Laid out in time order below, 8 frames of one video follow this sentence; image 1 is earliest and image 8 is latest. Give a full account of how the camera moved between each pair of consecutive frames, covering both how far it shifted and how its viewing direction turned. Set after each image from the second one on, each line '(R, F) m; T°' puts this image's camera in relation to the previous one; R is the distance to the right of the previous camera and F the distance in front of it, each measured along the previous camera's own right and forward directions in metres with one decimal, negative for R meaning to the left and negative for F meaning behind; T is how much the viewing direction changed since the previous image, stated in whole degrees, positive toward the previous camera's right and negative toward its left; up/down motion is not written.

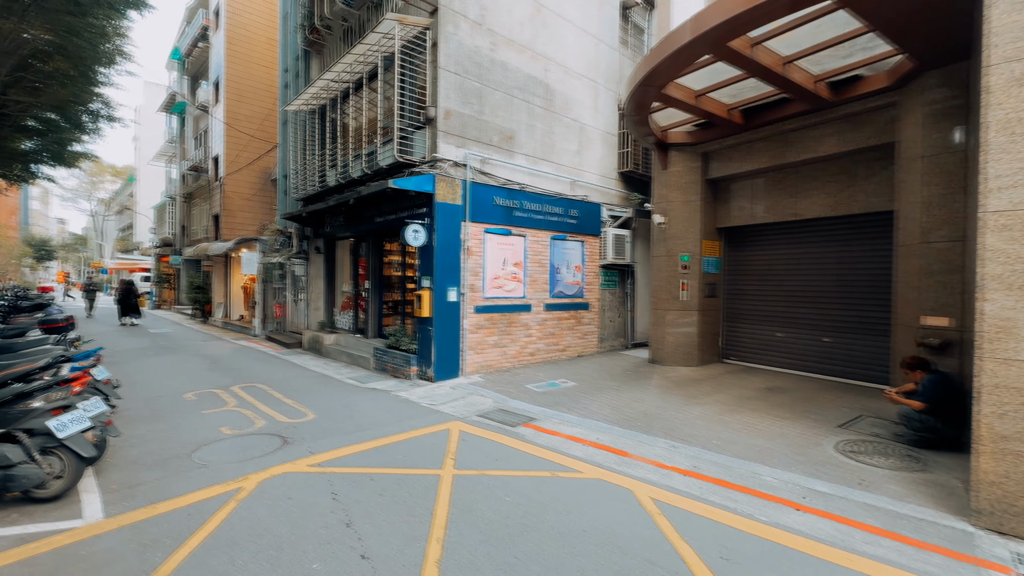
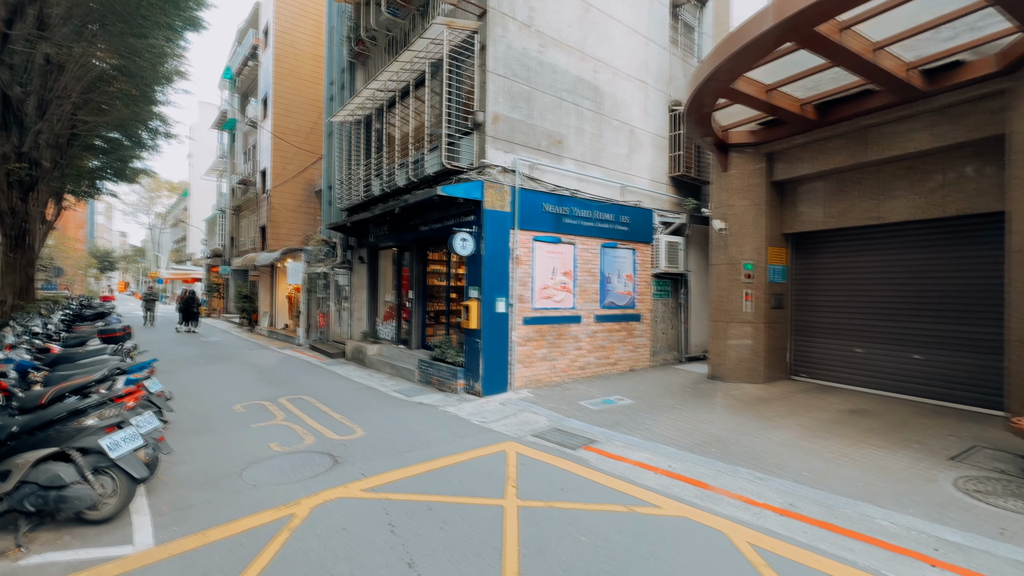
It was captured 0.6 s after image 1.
(-0.3, +0.4) m; -4°
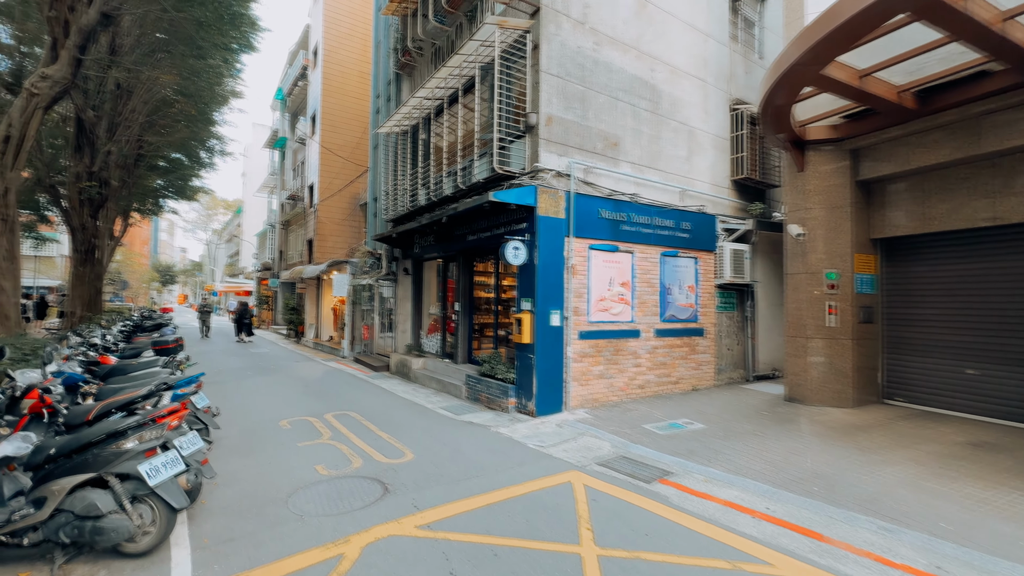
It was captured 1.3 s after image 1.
(-0.3, +0.5) m; -5°
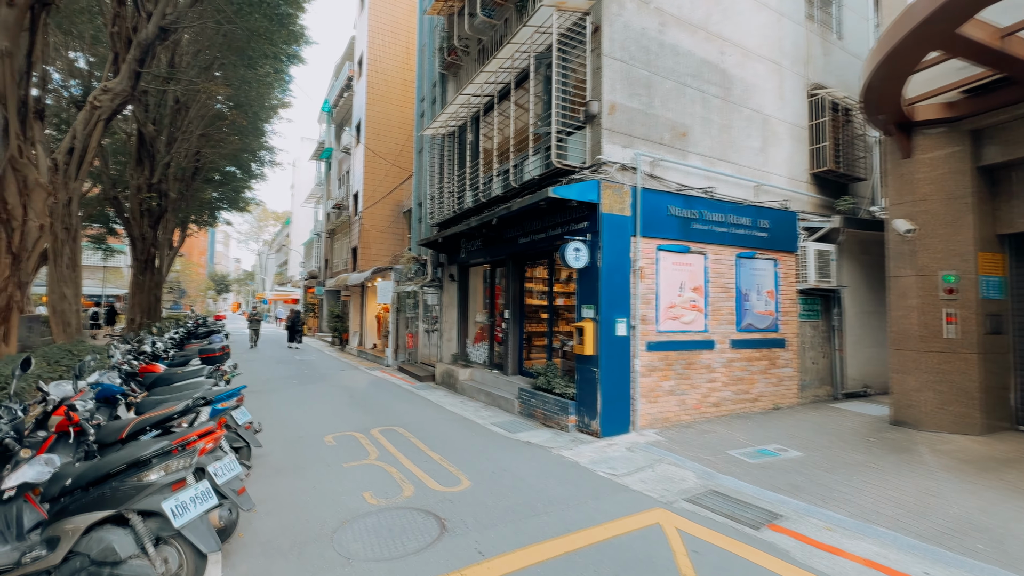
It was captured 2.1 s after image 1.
(-0.3, +0.6) m; -5°
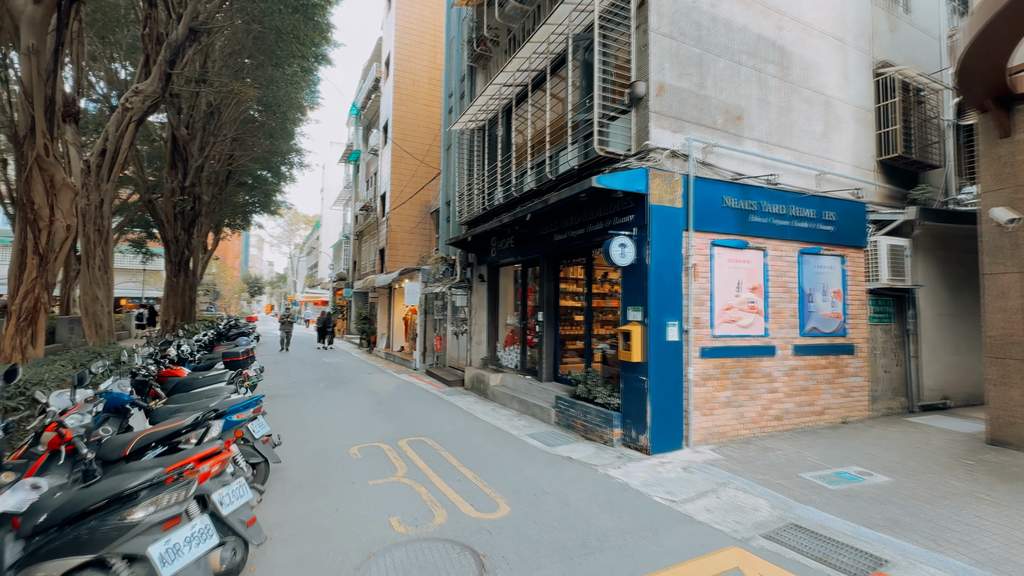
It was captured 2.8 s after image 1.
(-0.2, +0.6) m; -3°
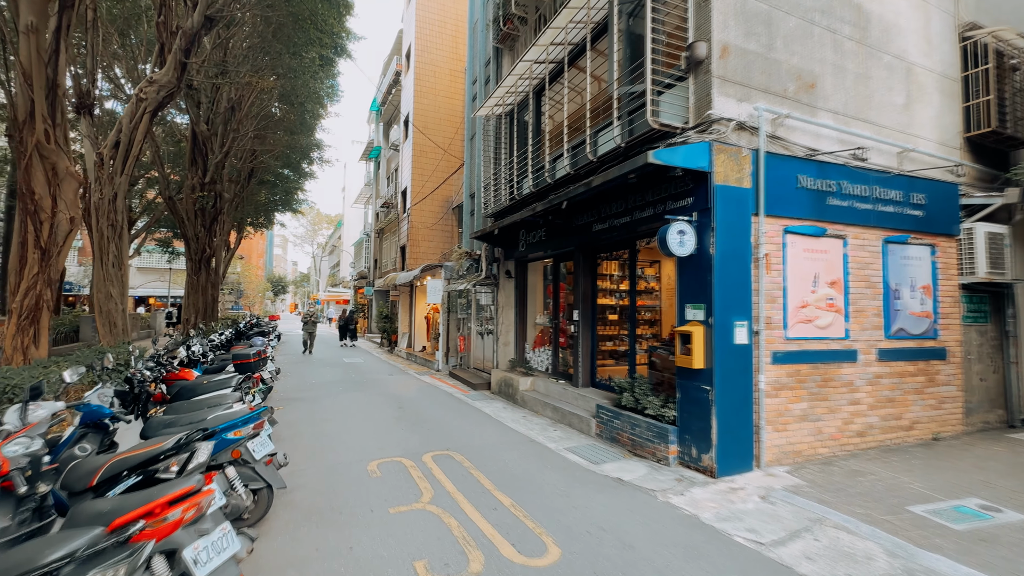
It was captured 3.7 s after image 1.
(-0.2, +0.8) m; -2°
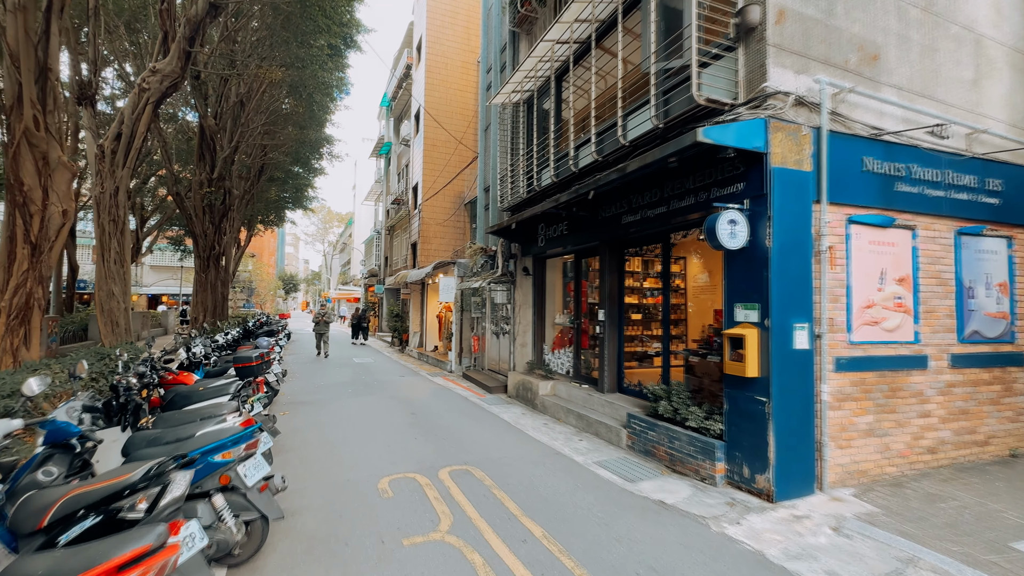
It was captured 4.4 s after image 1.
(-0.2, +0.6) m; -1°
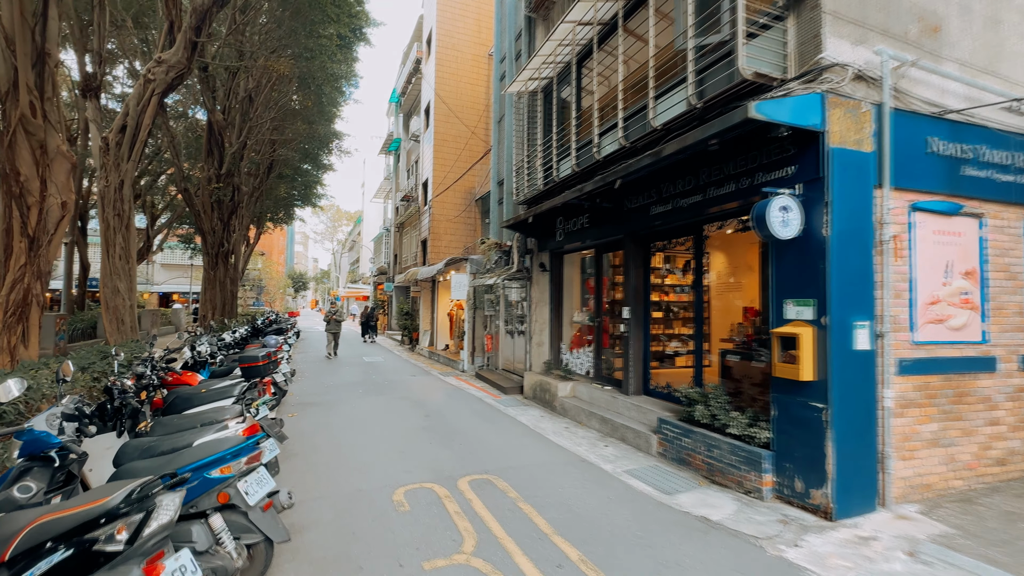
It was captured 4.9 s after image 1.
(-0.2, +0.4) m; -1°
